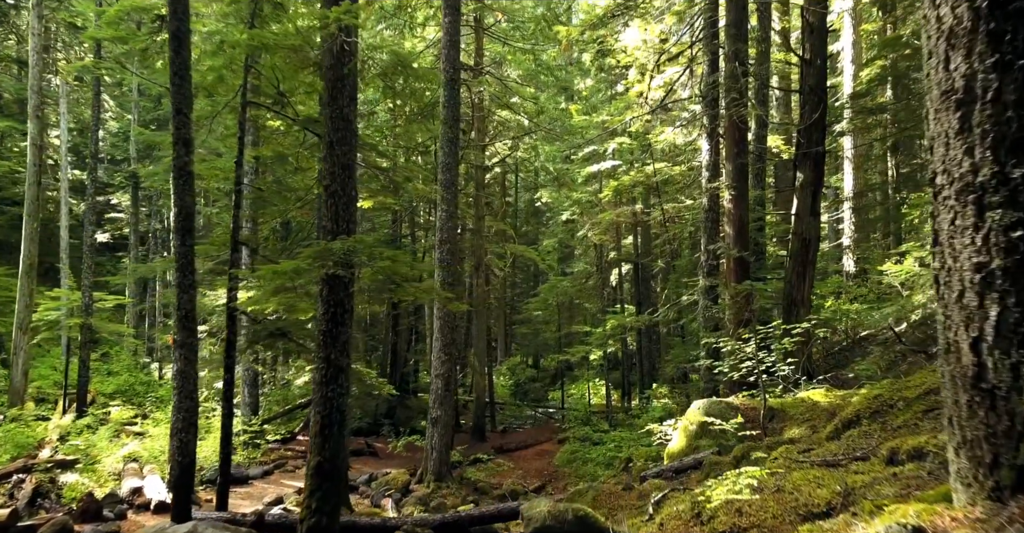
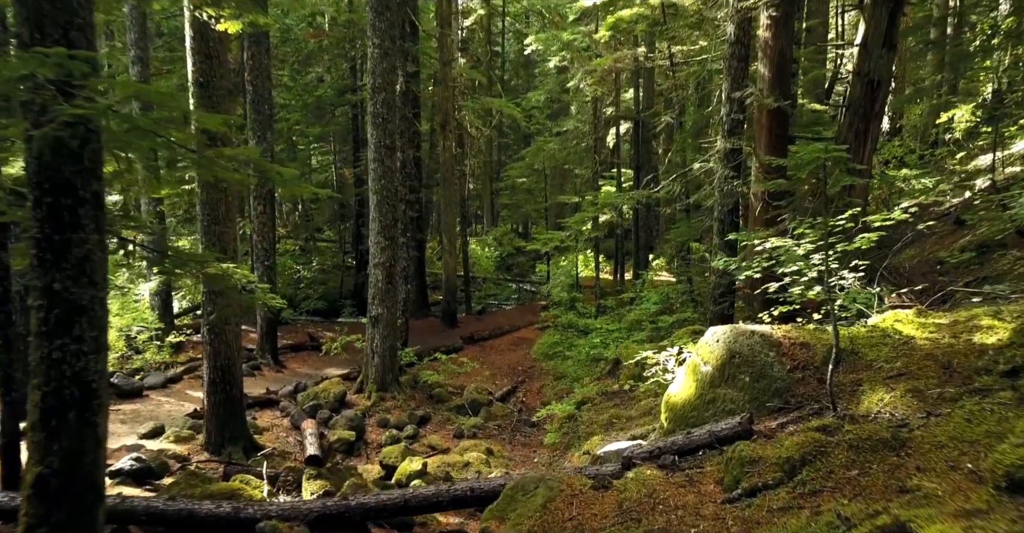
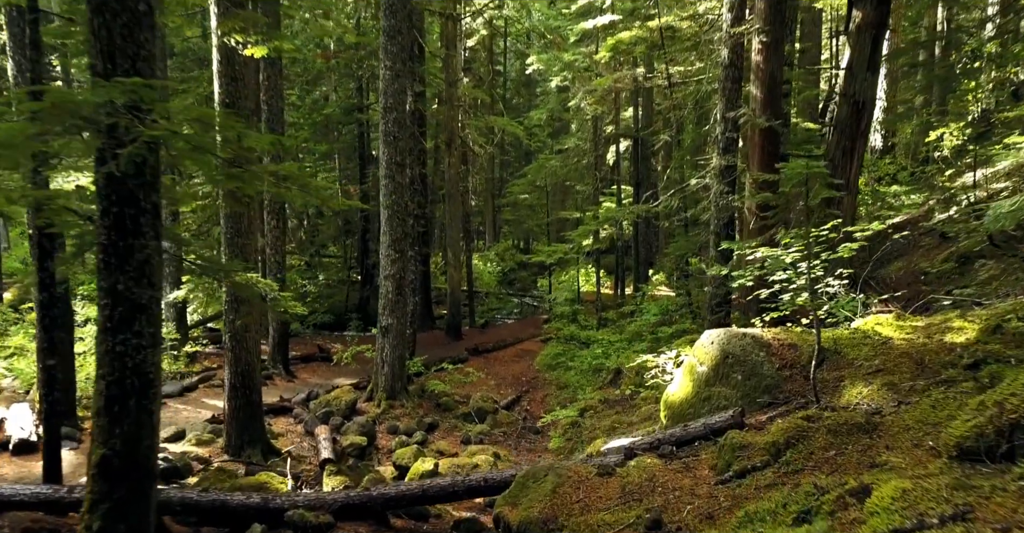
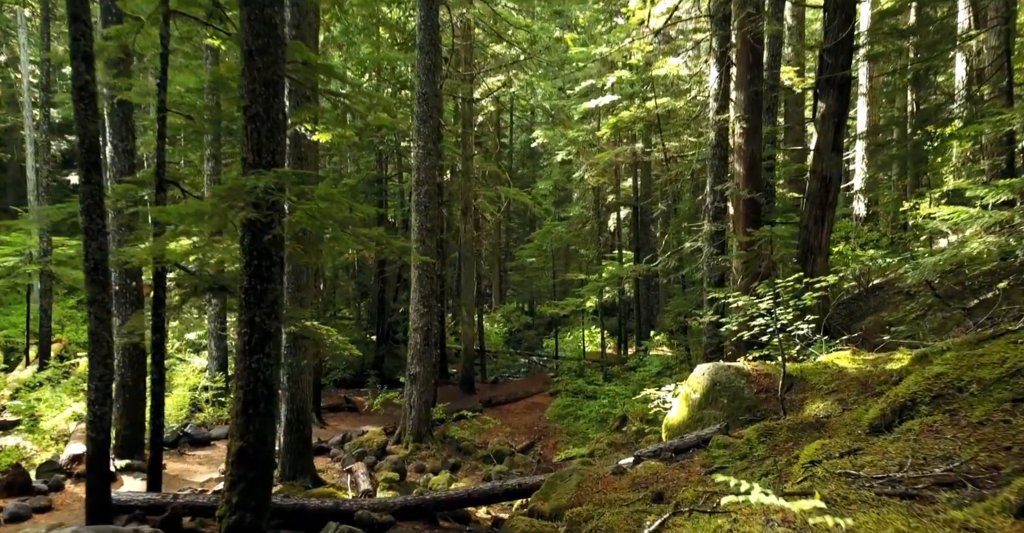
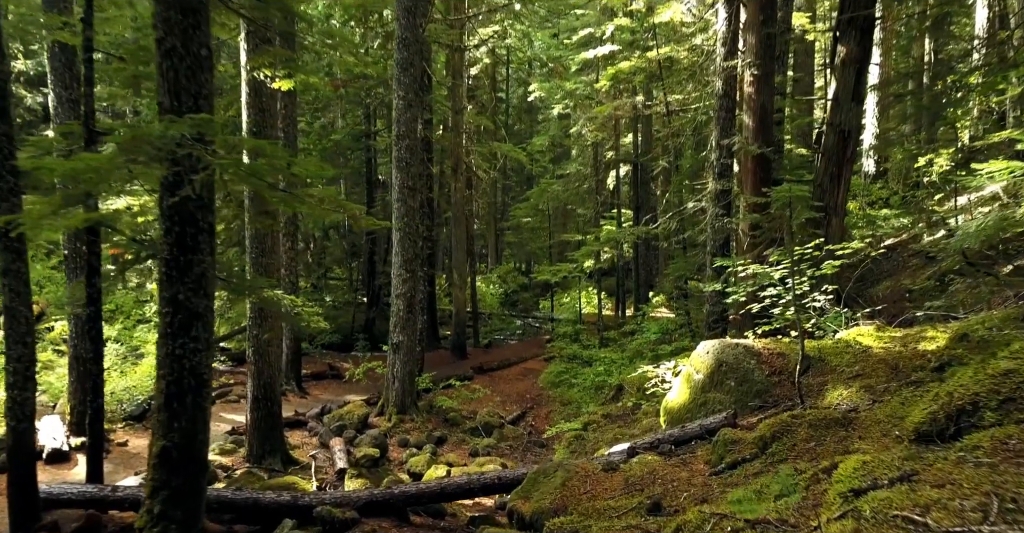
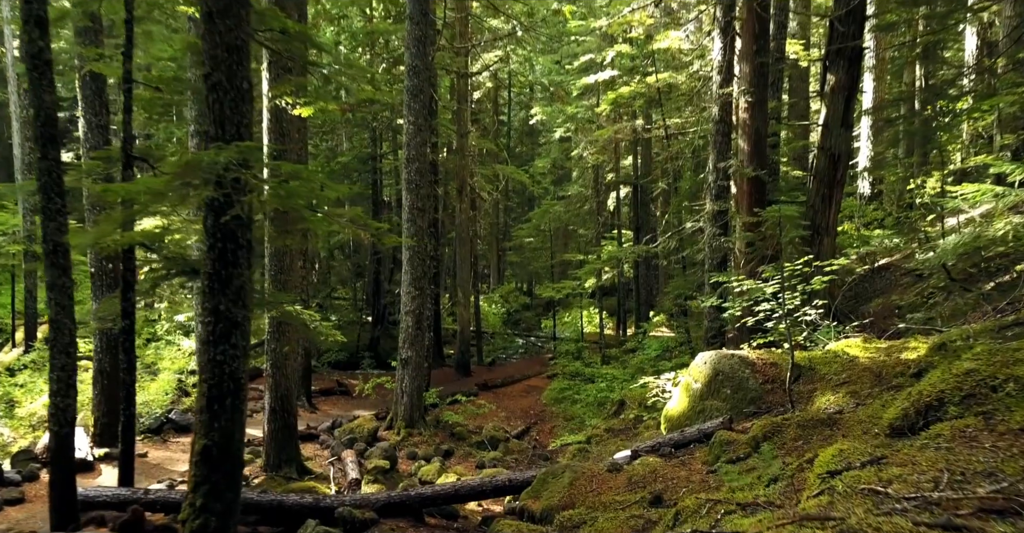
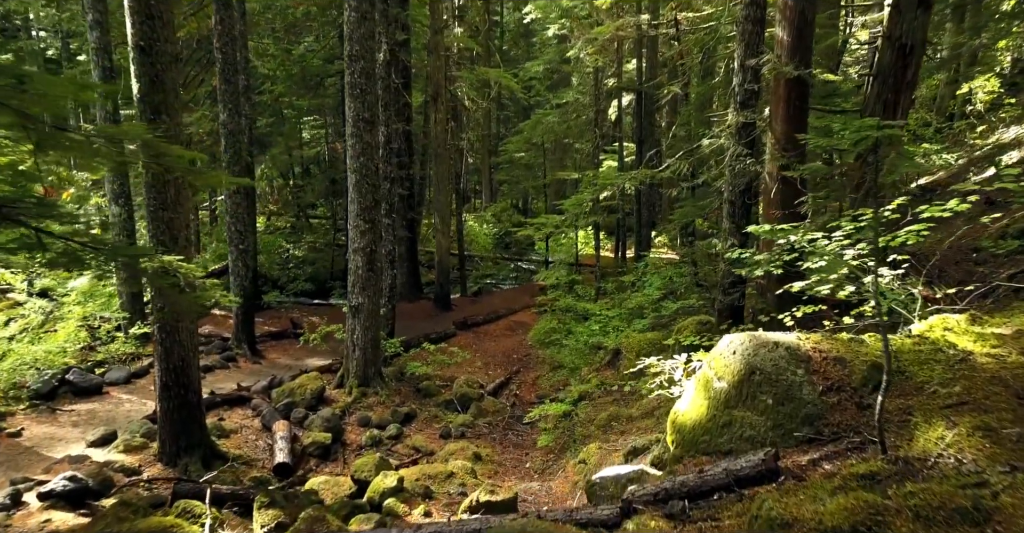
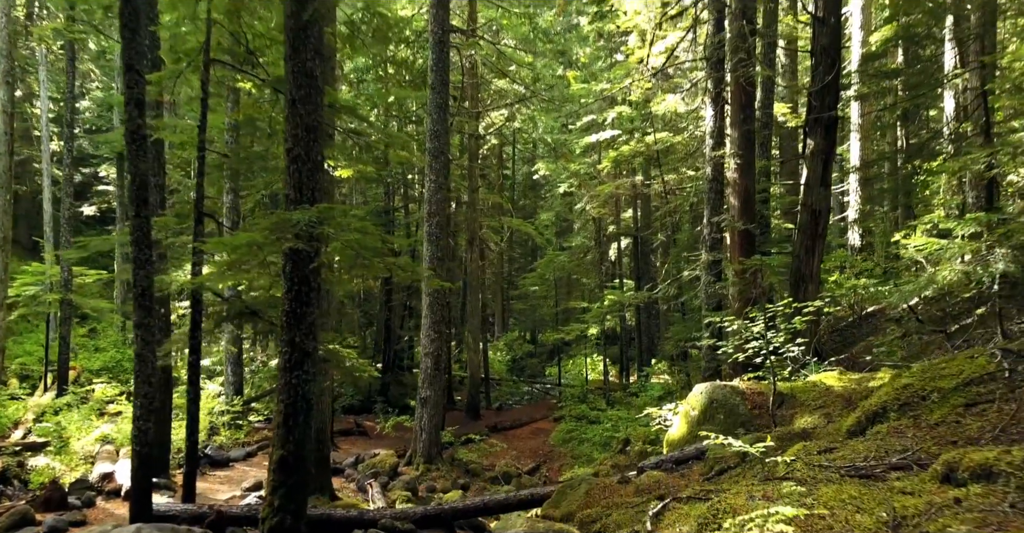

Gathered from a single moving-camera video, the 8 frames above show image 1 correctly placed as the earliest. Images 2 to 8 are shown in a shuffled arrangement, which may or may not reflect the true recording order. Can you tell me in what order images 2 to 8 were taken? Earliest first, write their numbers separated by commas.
8, 4, 6, 5, 3, 2, 7
